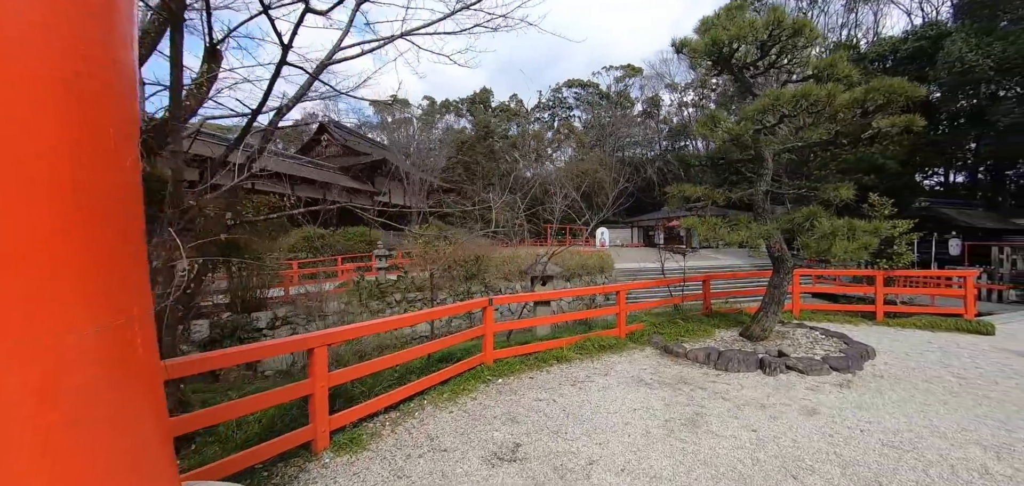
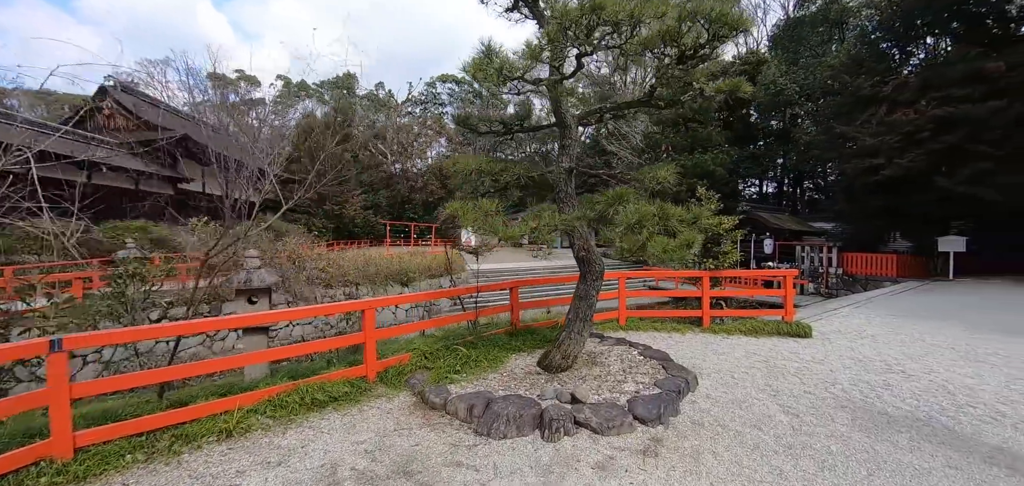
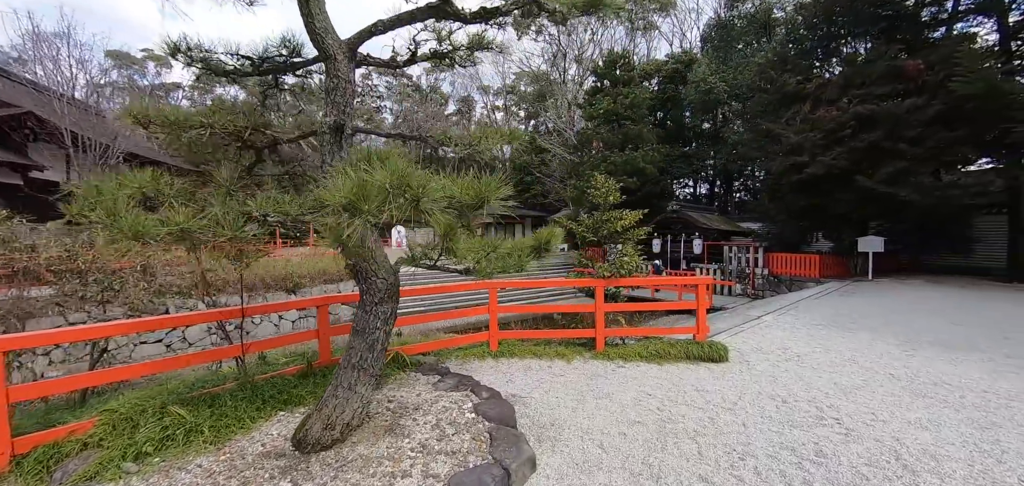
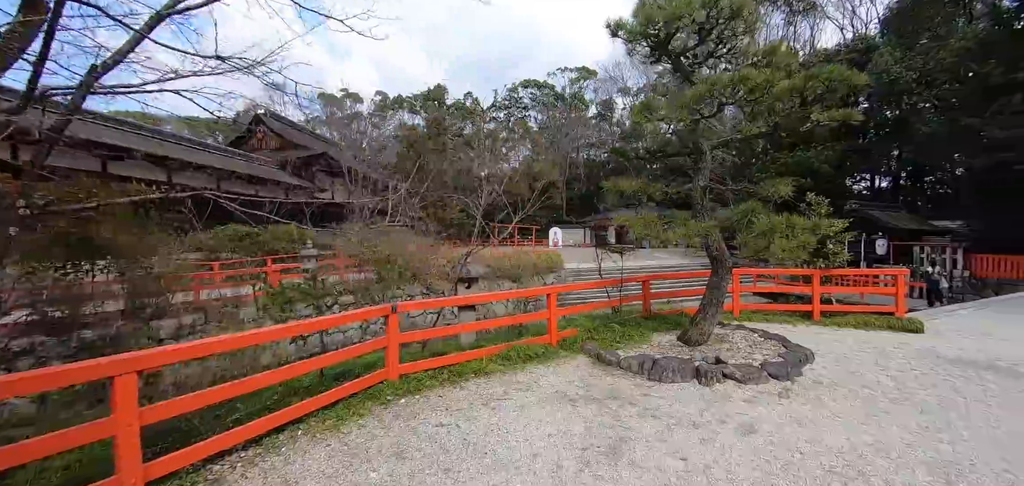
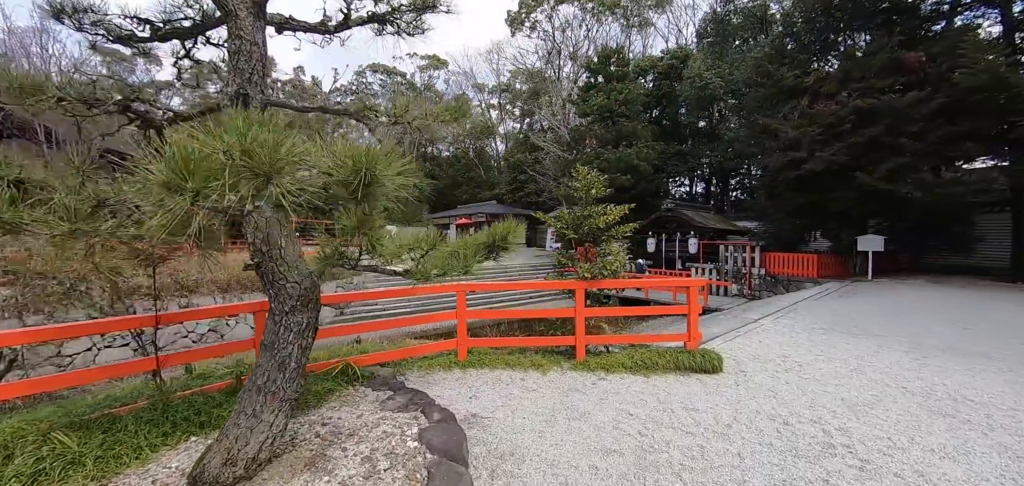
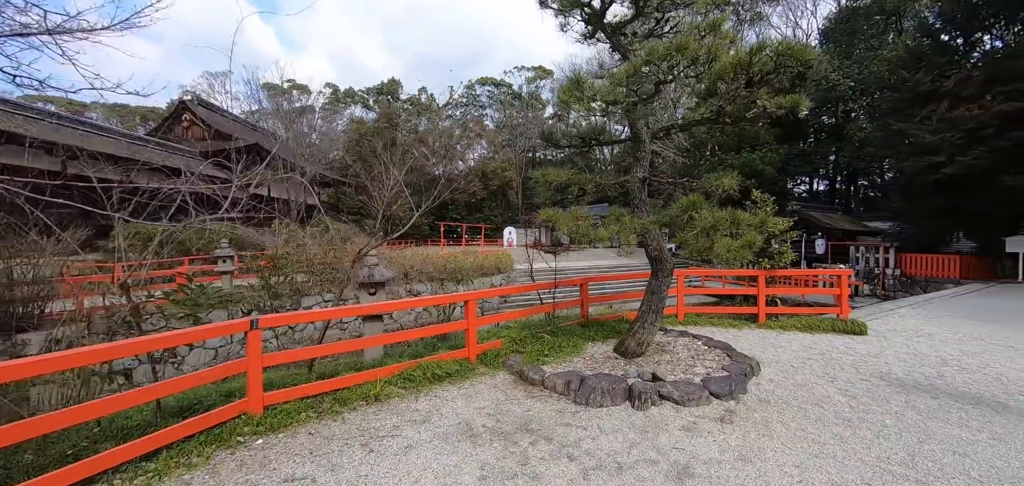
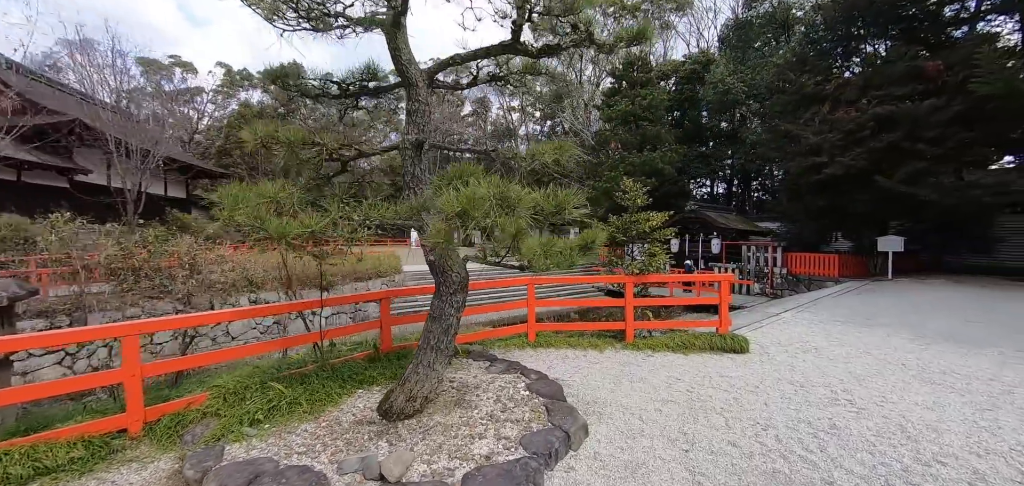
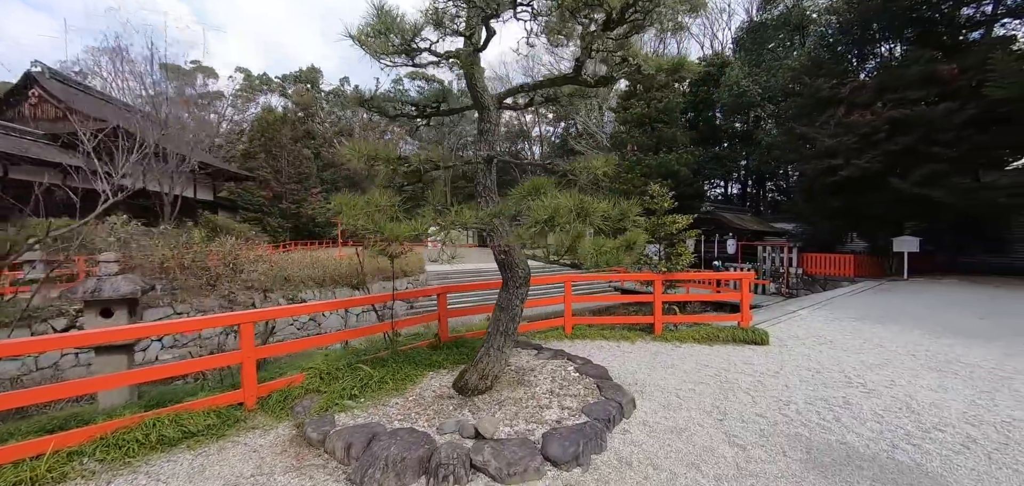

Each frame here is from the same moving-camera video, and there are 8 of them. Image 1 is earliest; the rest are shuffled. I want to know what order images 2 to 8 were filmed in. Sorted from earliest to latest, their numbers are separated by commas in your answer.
4, 6, 2, 8, 7, 3, 5
